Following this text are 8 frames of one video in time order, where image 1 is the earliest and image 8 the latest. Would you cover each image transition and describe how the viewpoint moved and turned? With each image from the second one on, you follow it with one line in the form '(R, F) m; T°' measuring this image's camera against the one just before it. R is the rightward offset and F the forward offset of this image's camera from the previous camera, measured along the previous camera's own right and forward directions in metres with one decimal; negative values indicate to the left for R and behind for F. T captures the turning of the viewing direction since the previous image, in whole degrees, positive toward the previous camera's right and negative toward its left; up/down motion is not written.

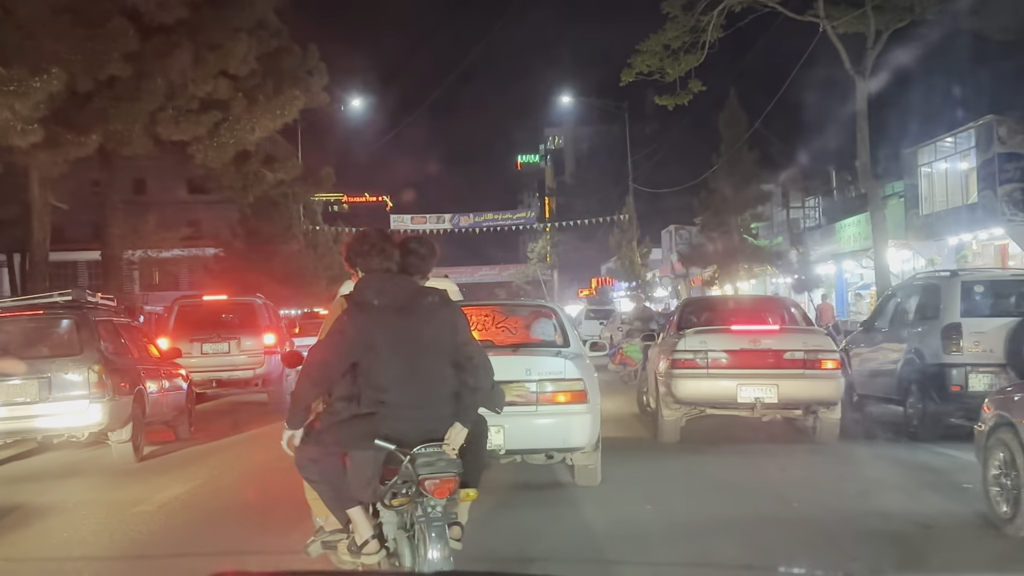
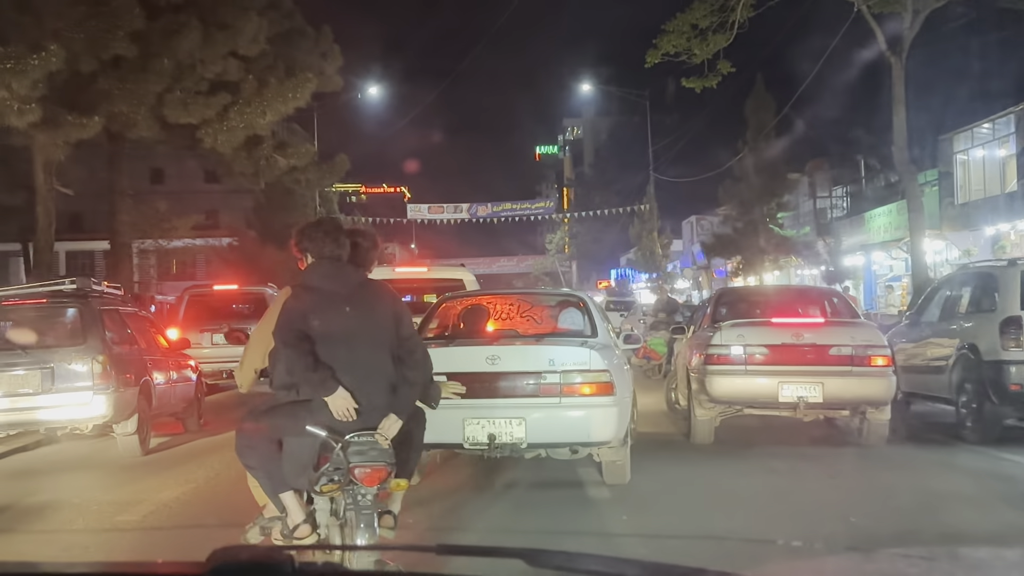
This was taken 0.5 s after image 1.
(0.0, +0.6) m; -1°
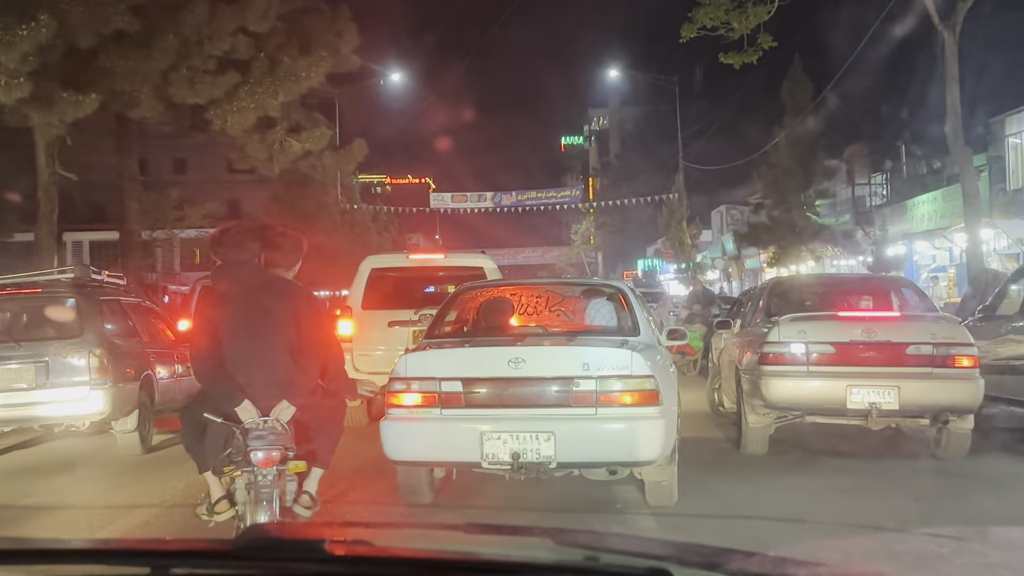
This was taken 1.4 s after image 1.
(0.0, +0.9) m; -2°
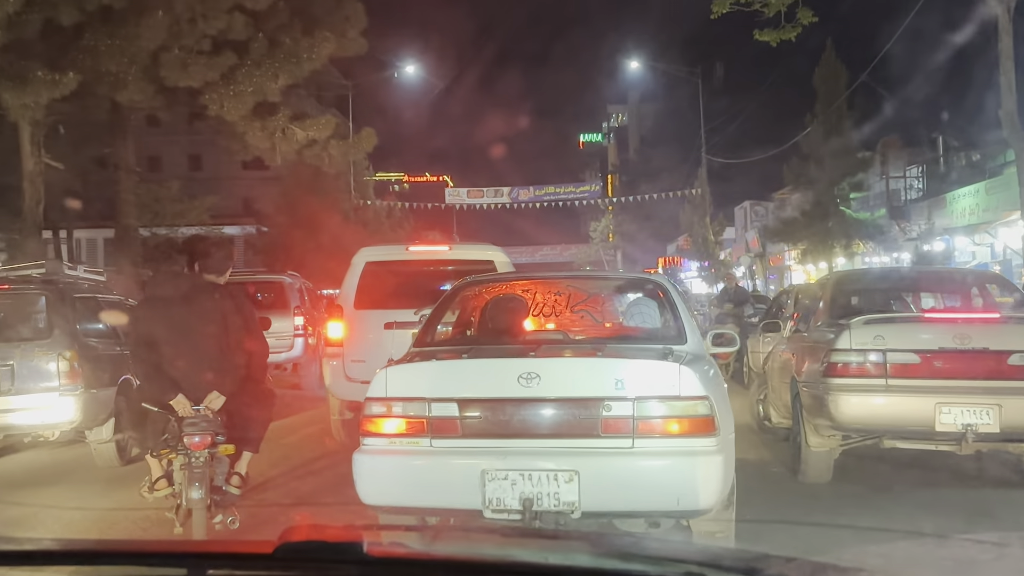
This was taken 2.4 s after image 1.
(0.0, +1.1) m; -1°
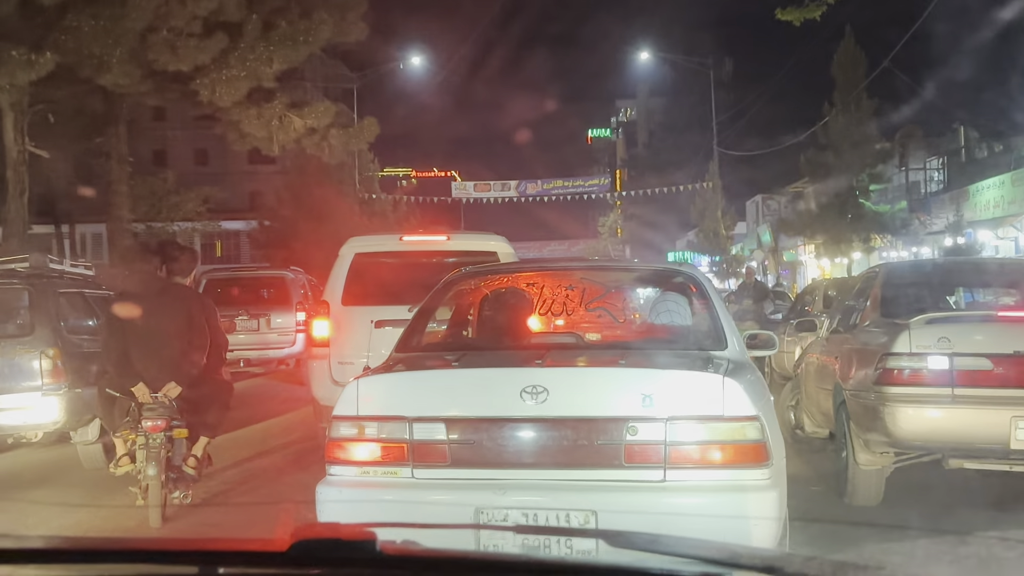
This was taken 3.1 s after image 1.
(0.0, +0.7) m; -1°
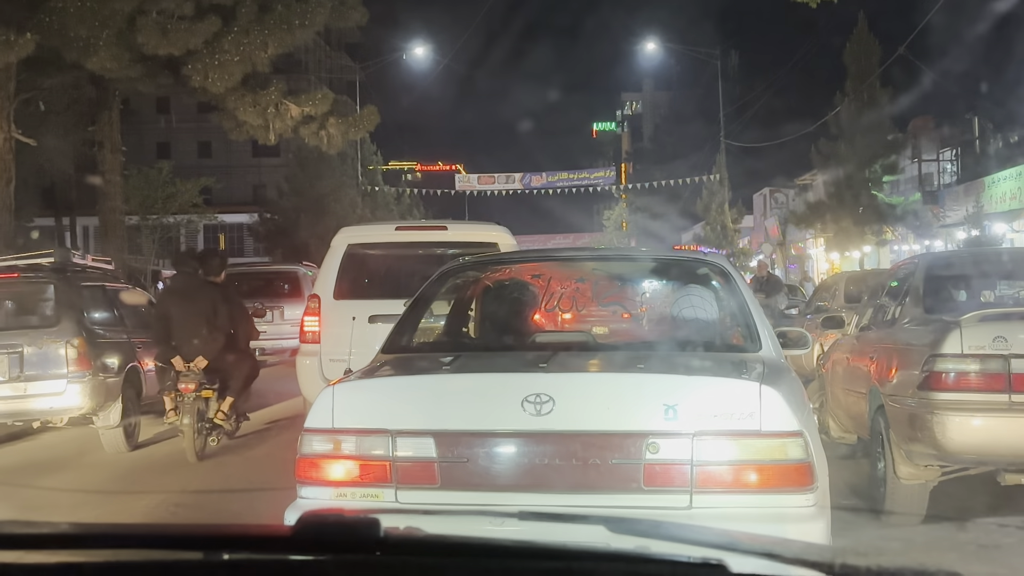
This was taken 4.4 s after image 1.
(0.0, +0.5) m; 0°
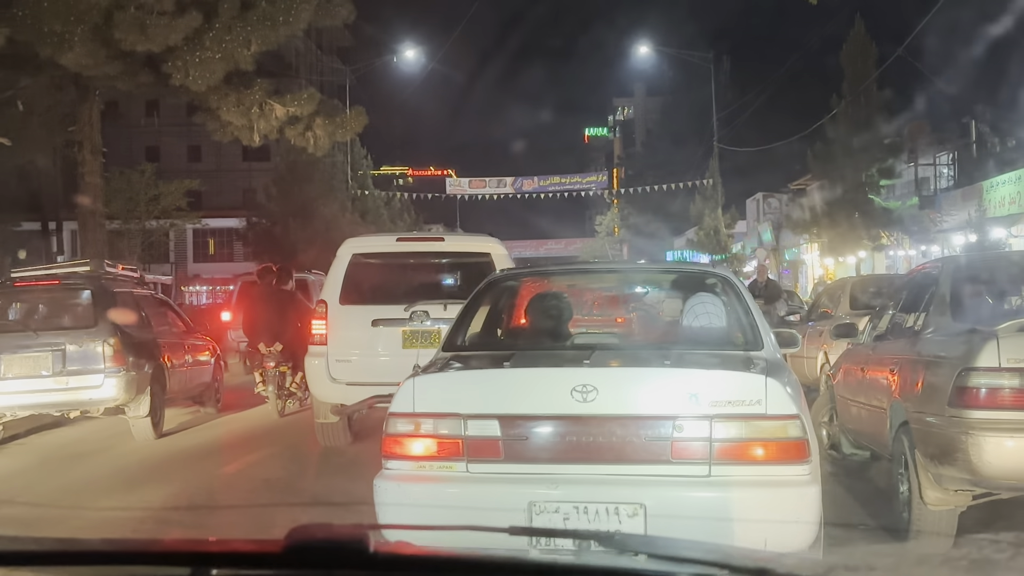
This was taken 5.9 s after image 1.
(0.0, +0.4) m; 0°
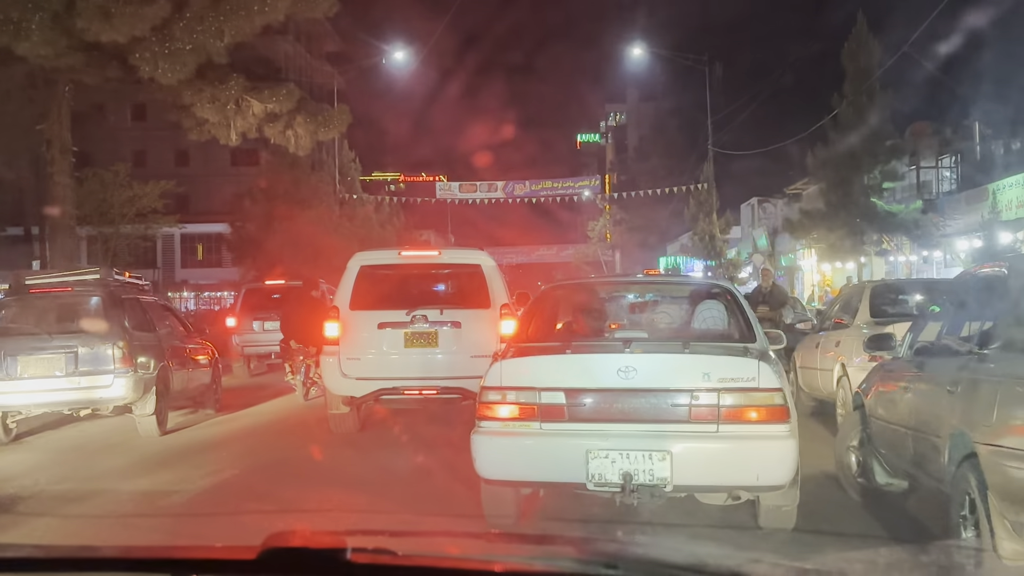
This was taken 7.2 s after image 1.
(0.0, +0.7) m; 0°
